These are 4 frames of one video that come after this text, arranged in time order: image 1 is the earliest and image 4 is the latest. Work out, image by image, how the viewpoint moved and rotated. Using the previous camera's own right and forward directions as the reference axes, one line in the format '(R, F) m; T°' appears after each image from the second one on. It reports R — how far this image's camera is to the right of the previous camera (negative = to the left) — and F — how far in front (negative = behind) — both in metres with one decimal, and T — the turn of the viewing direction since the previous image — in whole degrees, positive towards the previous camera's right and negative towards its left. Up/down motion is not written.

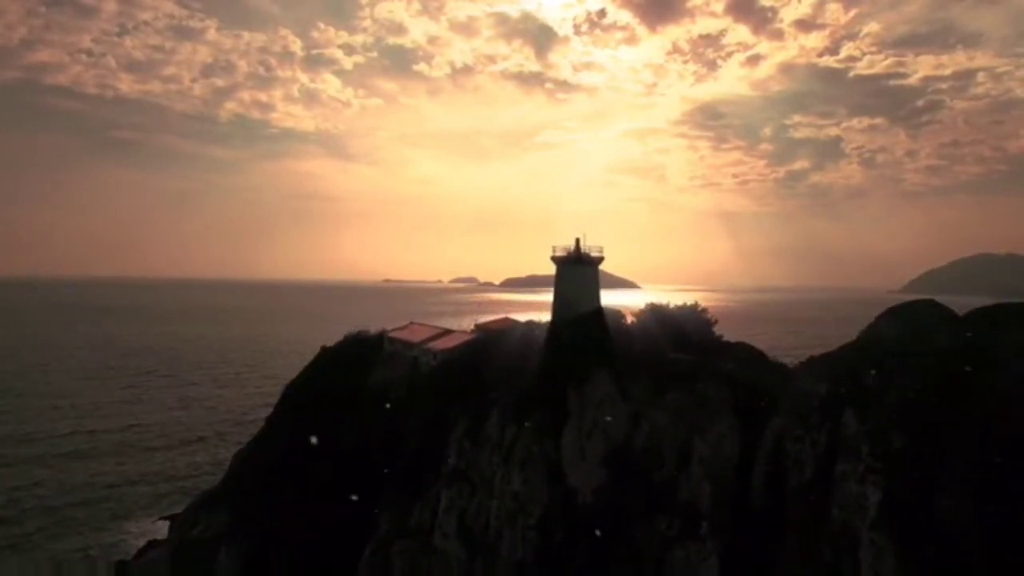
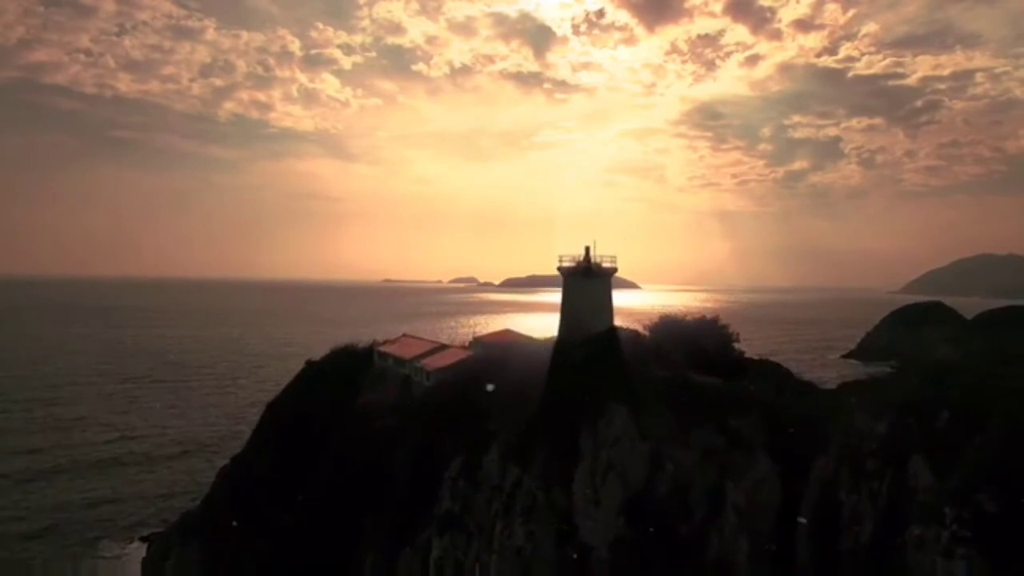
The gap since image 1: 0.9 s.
(-0.1, +1.3) m; 0°
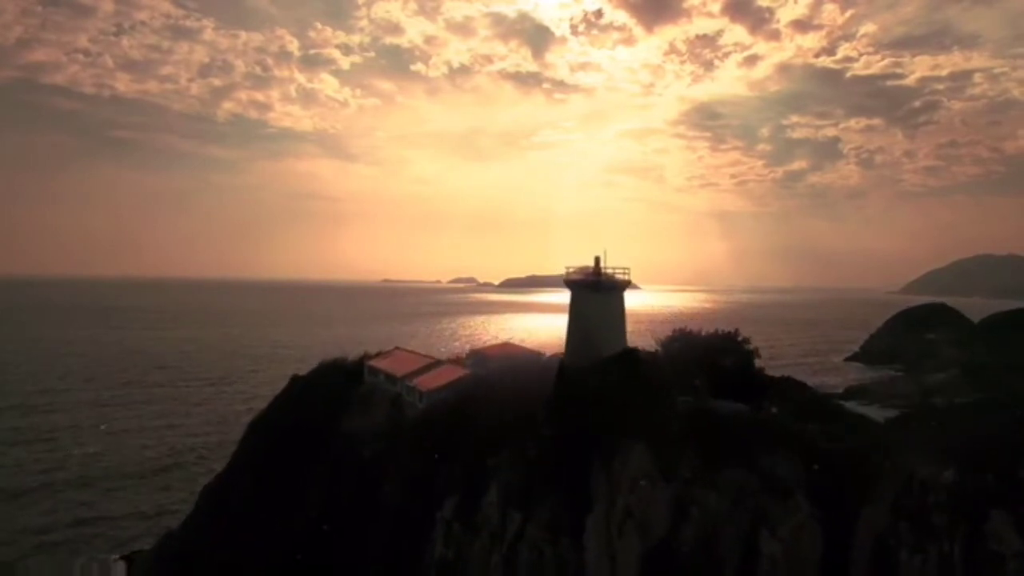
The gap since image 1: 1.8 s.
(-0.3, +0.6) m; 0°
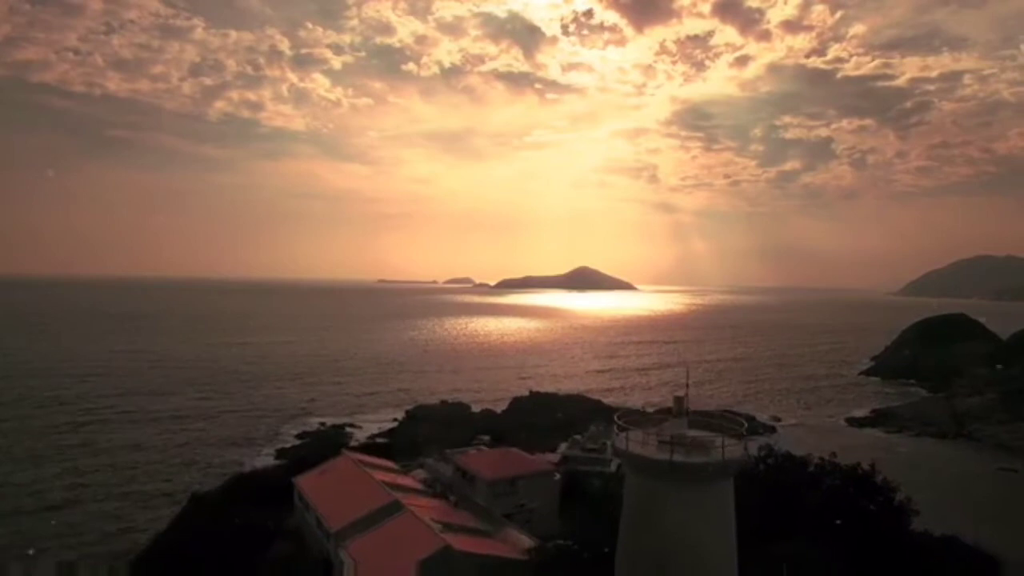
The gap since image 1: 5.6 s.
(-0.9, +4.9) m; +1°
